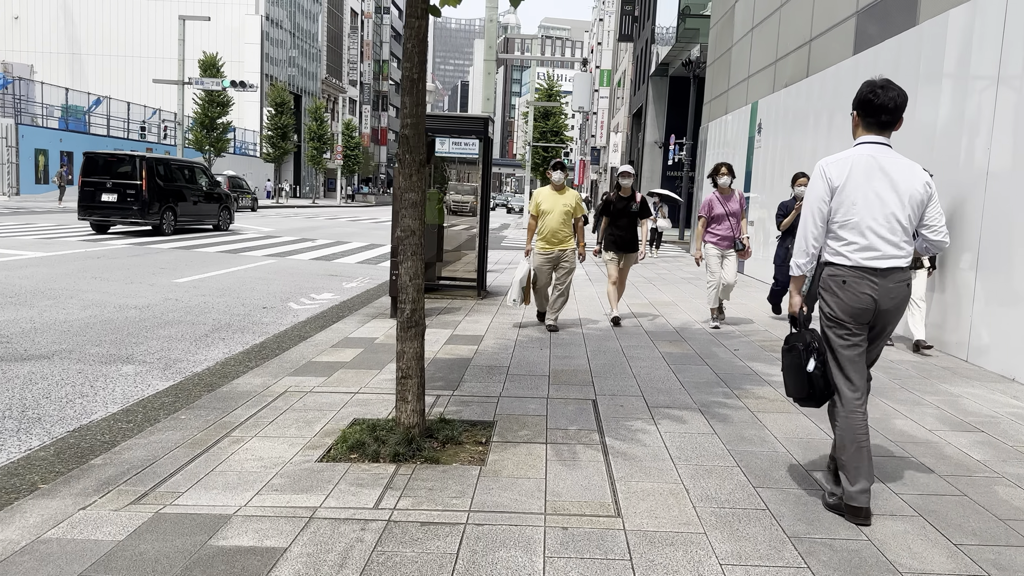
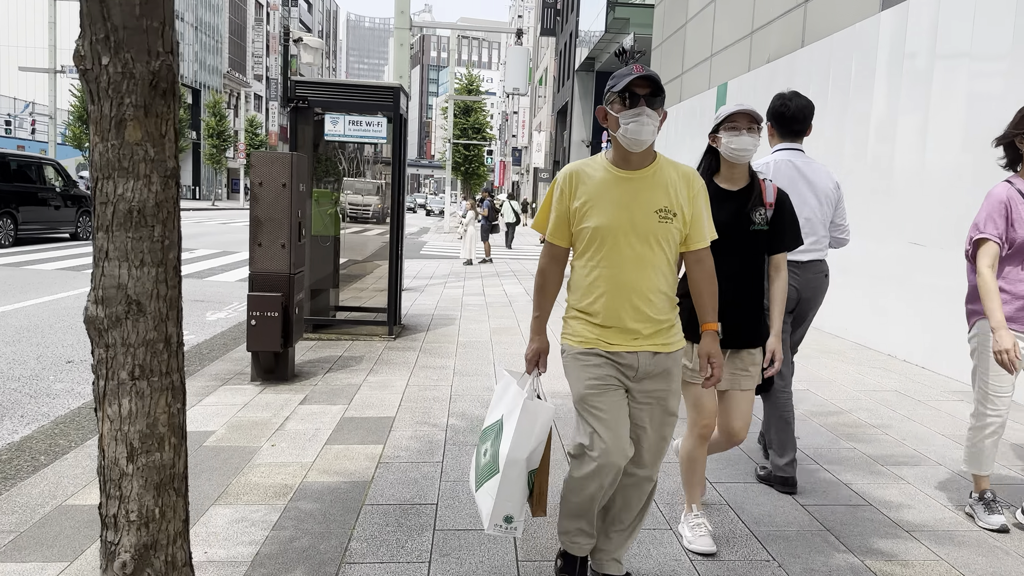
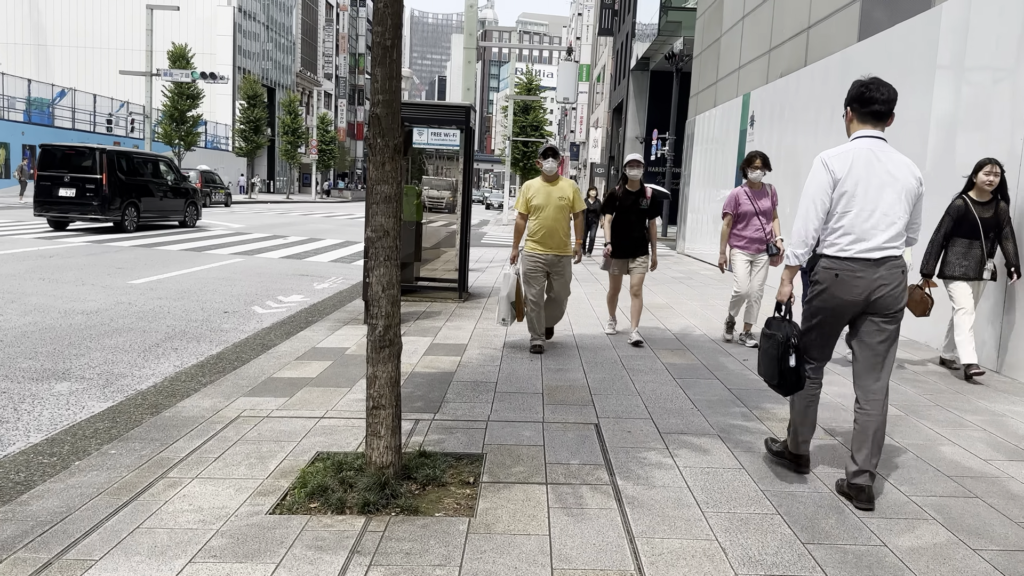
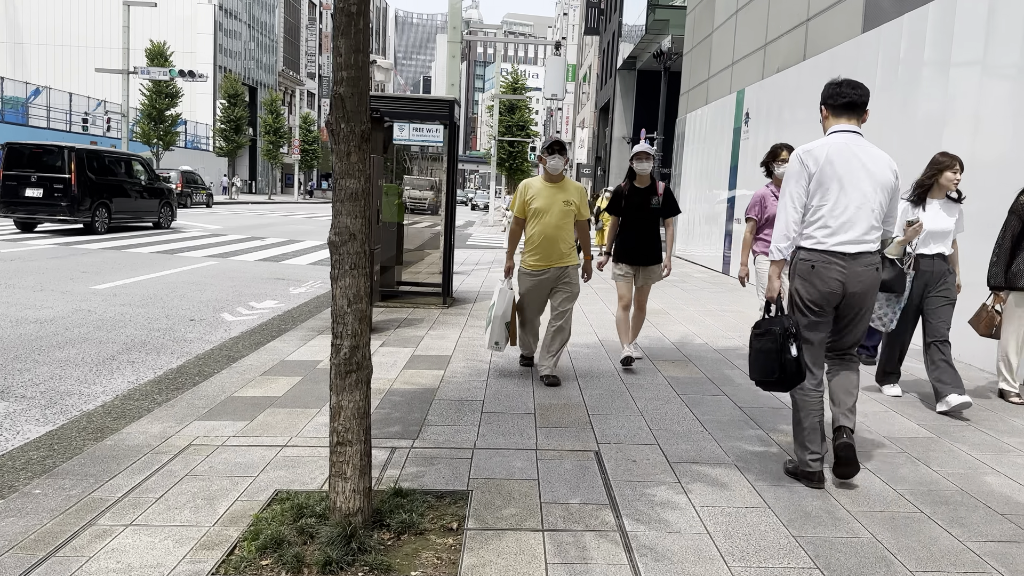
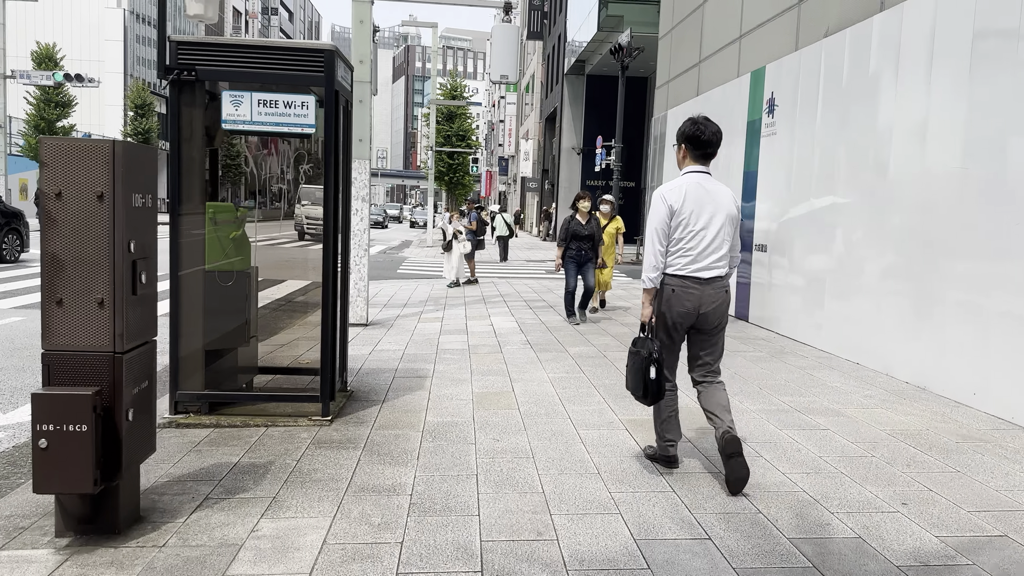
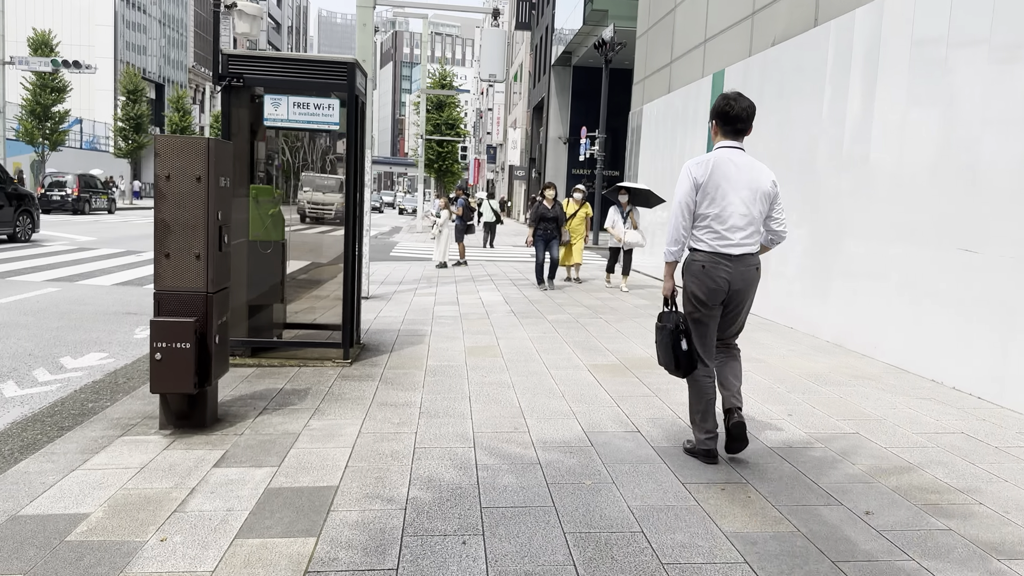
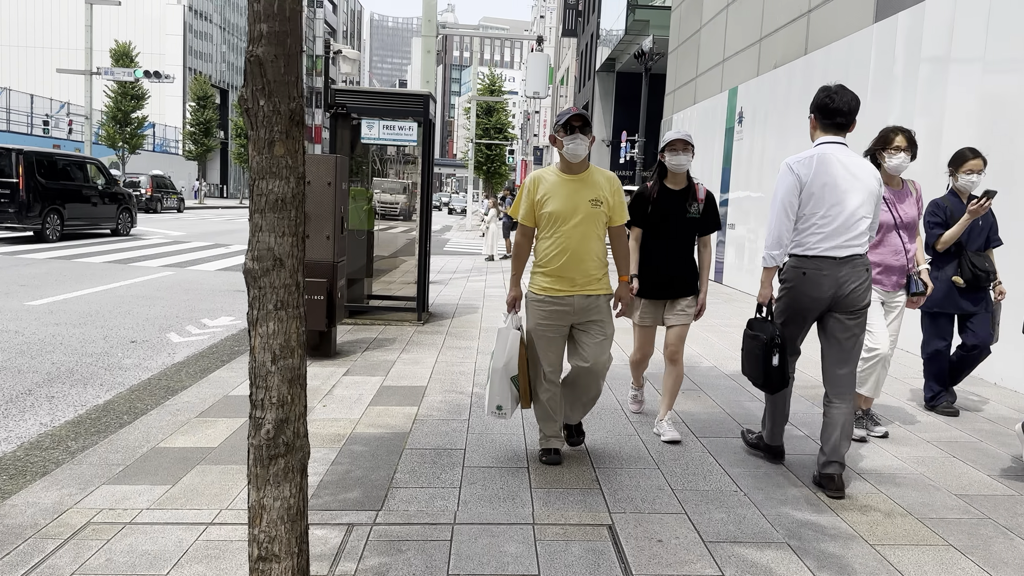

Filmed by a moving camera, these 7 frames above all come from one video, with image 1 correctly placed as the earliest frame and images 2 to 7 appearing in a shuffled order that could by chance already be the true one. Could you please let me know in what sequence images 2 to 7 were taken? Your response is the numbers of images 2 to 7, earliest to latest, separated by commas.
3, 4, 7, 2, 6, 5
